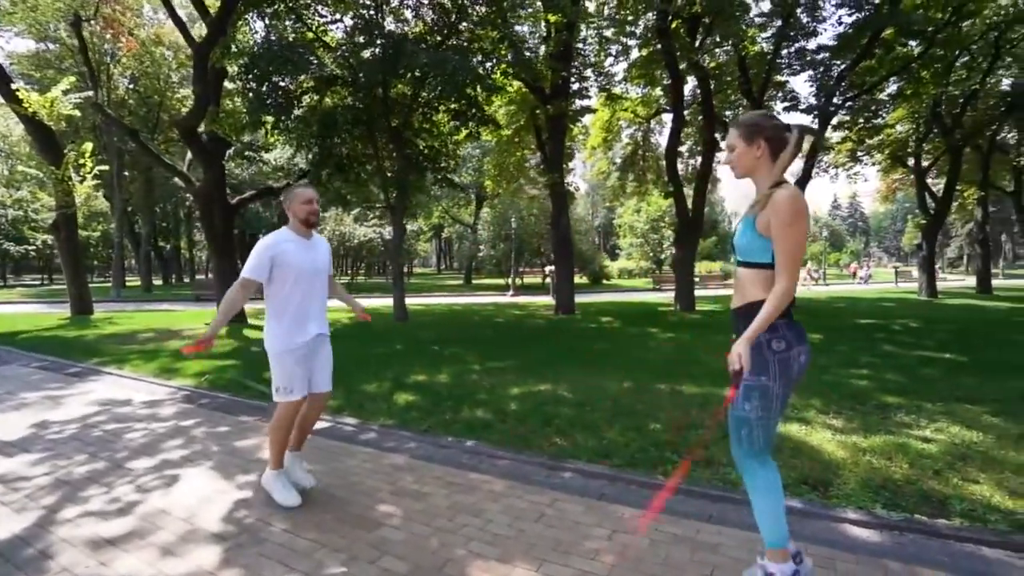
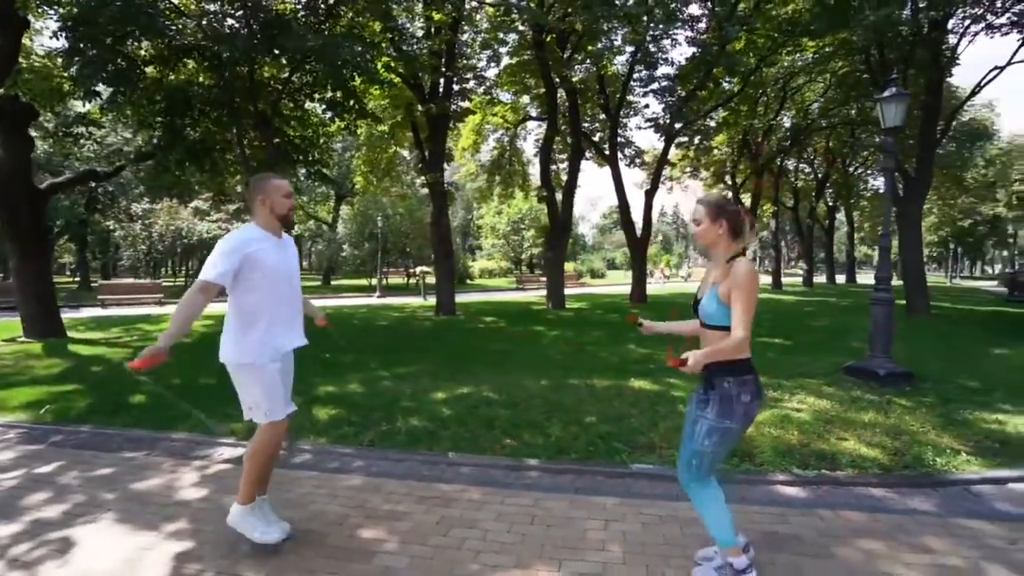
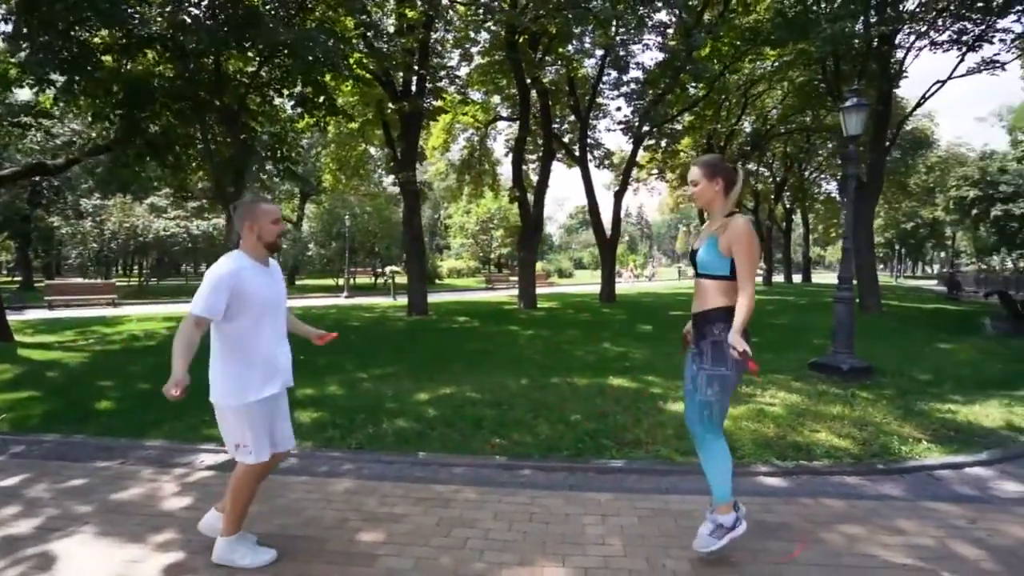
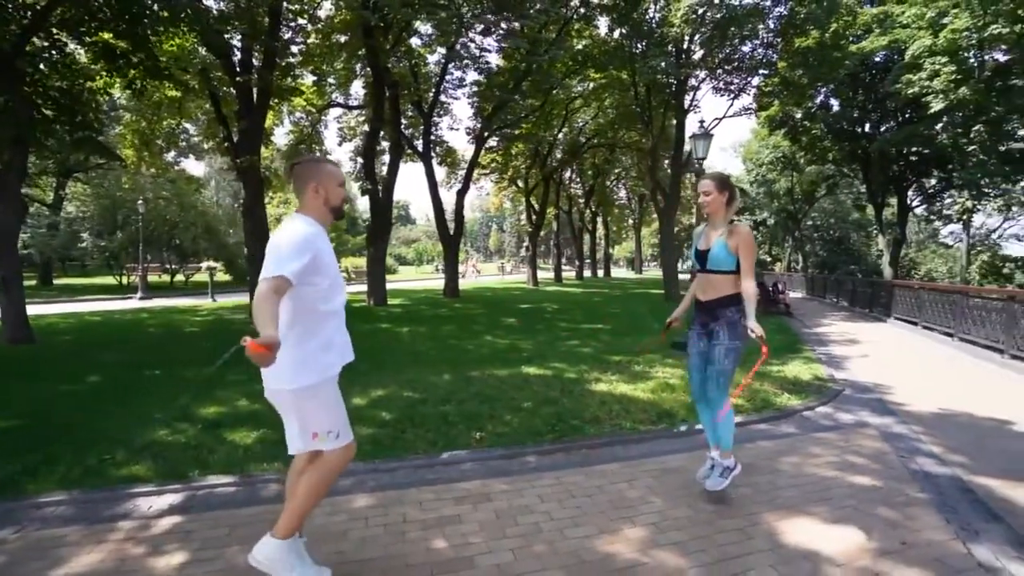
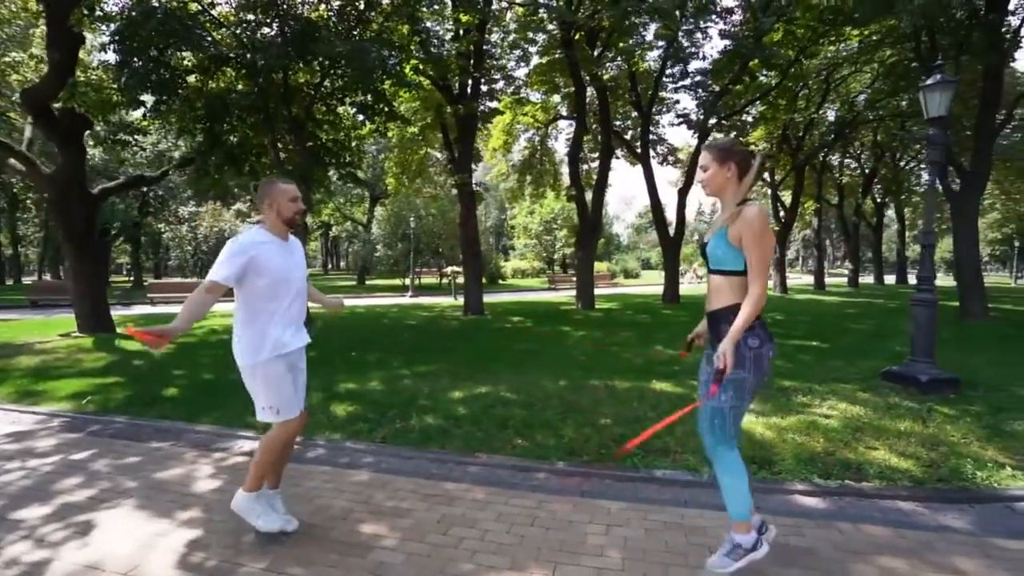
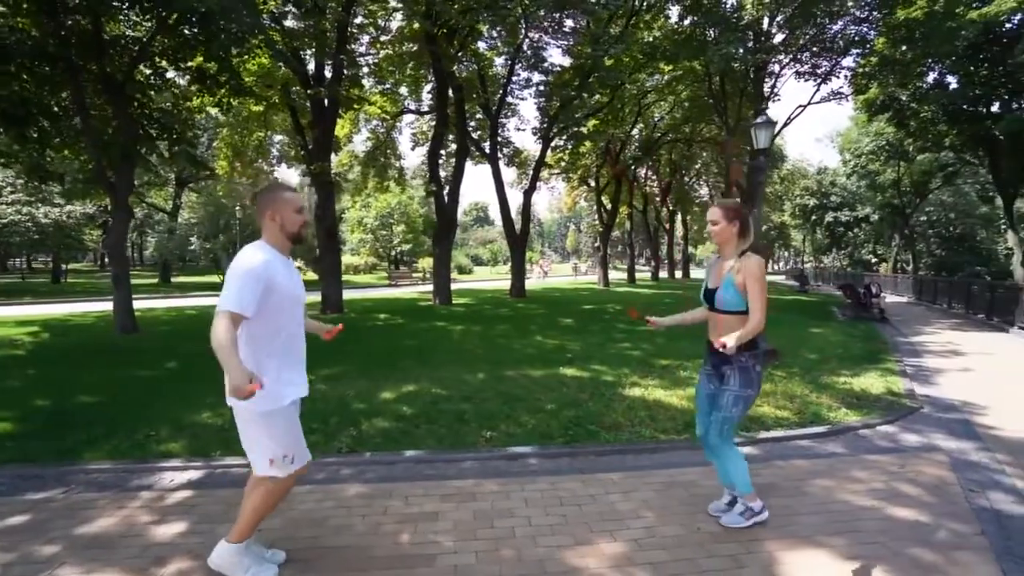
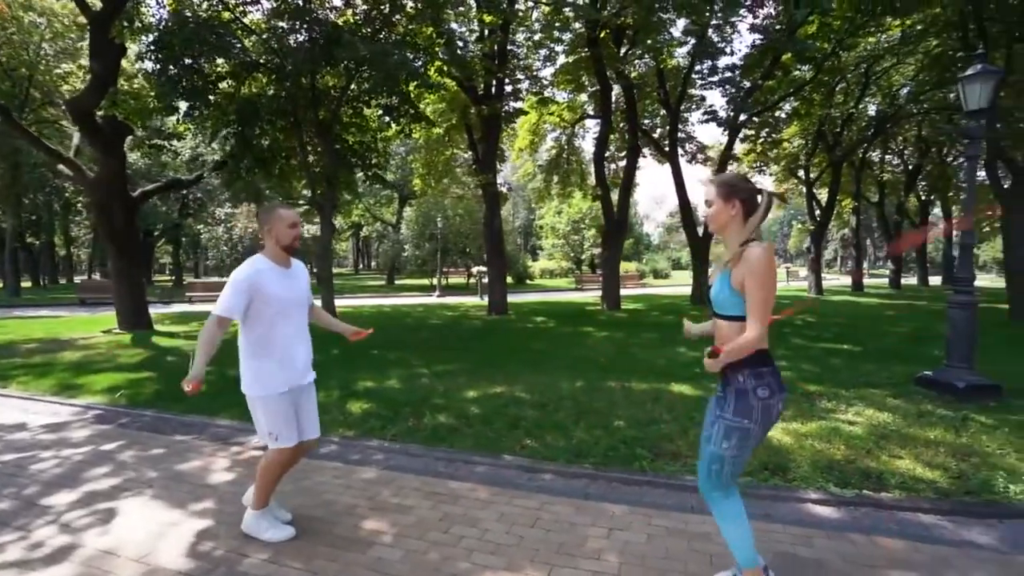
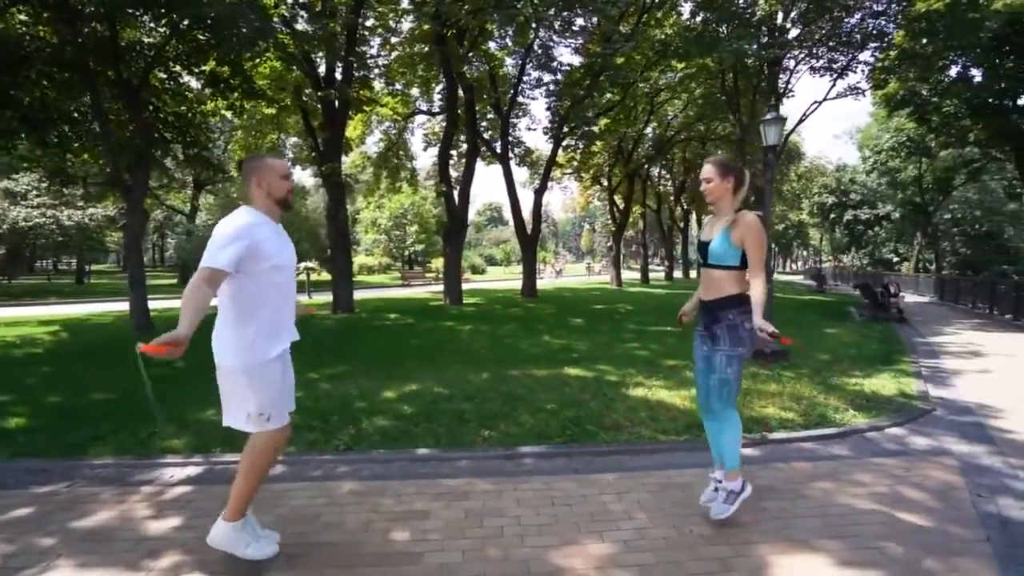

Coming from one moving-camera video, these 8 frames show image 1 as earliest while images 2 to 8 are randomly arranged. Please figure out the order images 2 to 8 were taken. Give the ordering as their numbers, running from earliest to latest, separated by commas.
7, 5, 2, 3, 8, 6, 4
